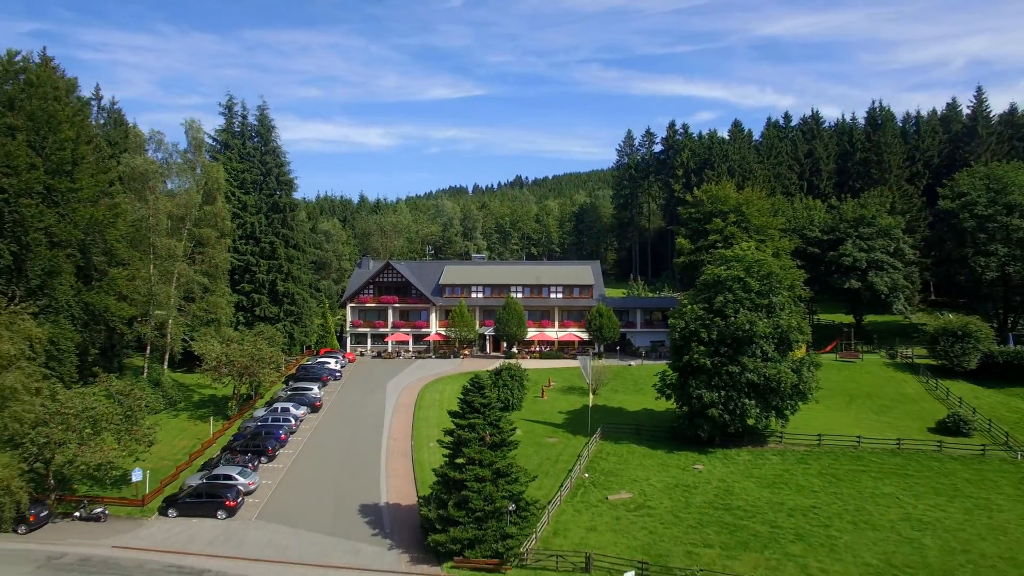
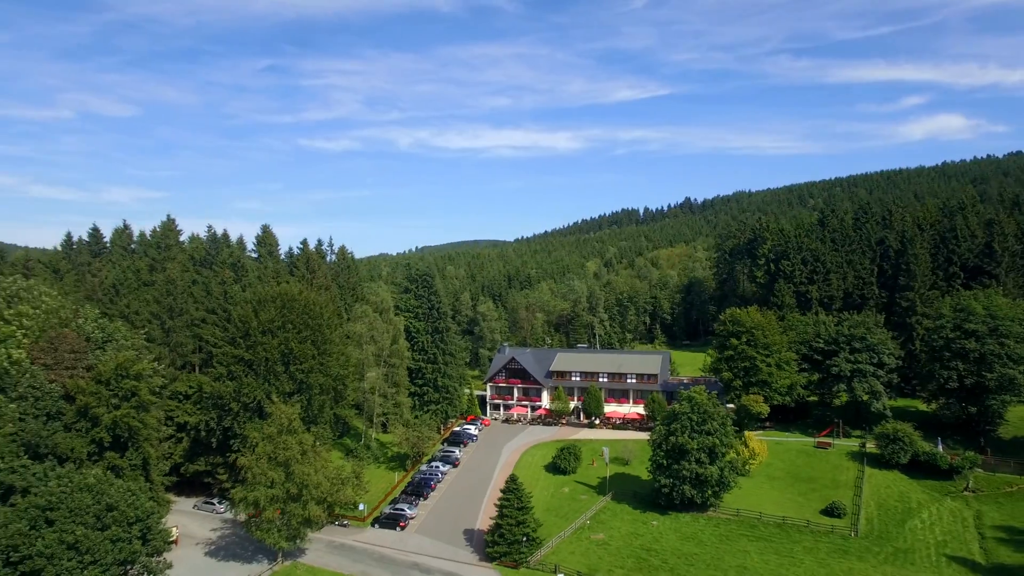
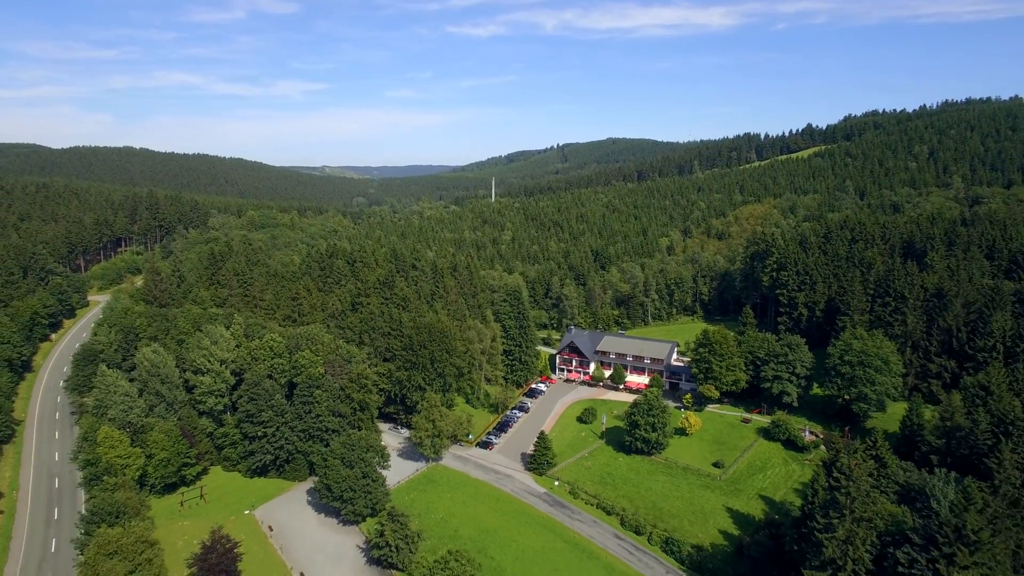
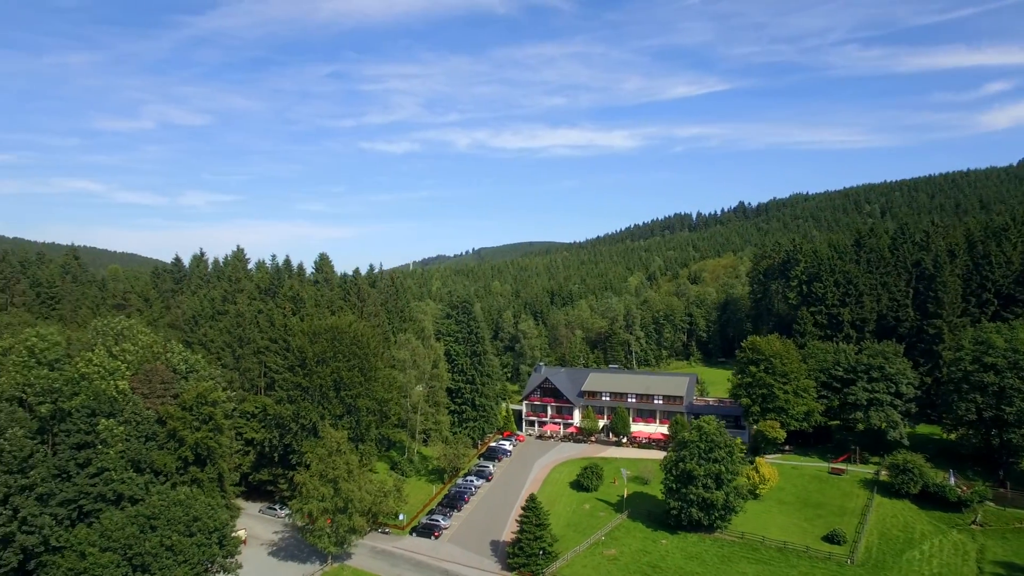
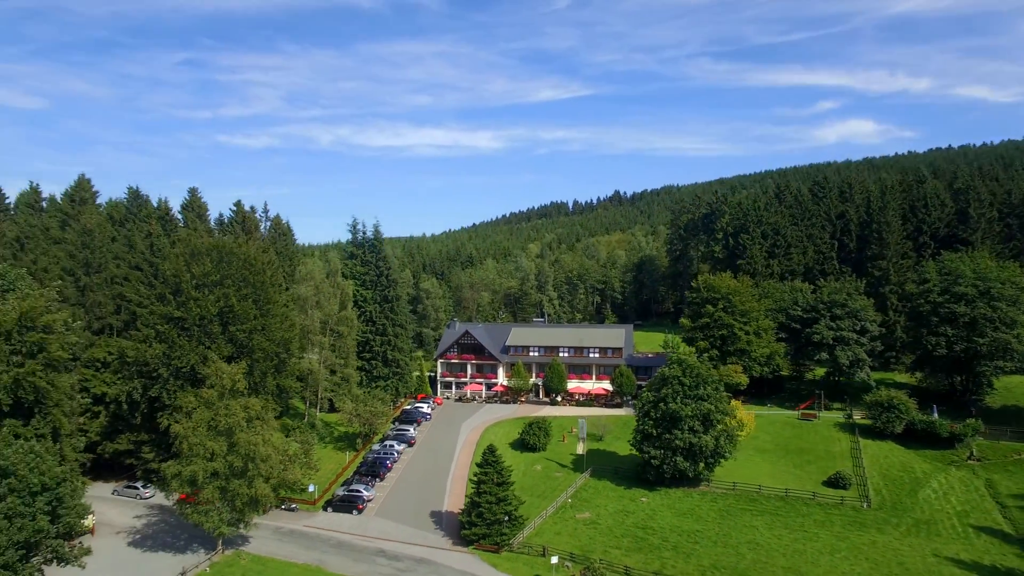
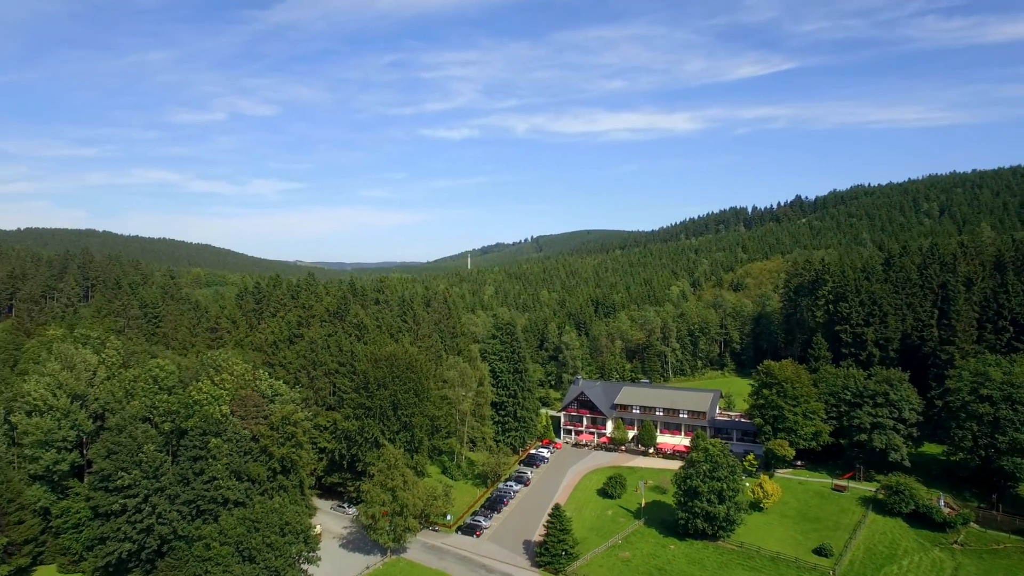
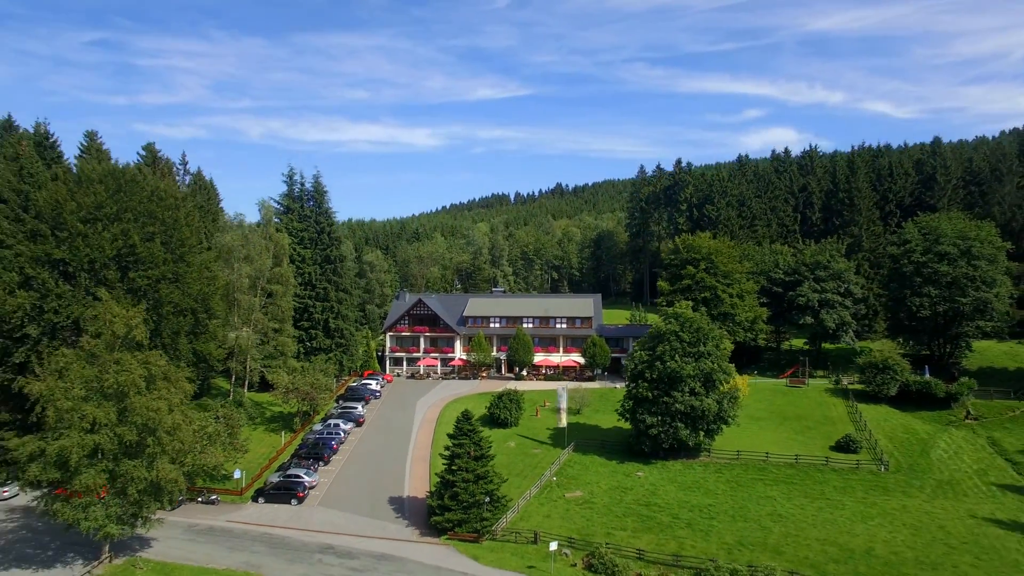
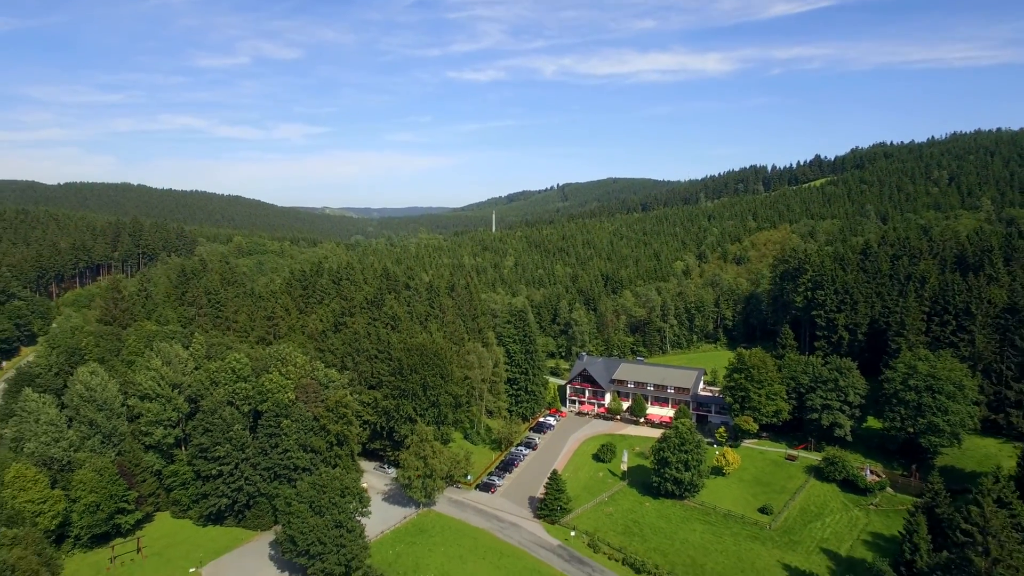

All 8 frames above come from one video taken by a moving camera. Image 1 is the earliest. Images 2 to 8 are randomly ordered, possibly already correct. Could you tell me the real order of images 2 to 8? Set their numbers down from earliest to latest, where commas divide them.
7, 5, 2, 4, 6, 8, 3
